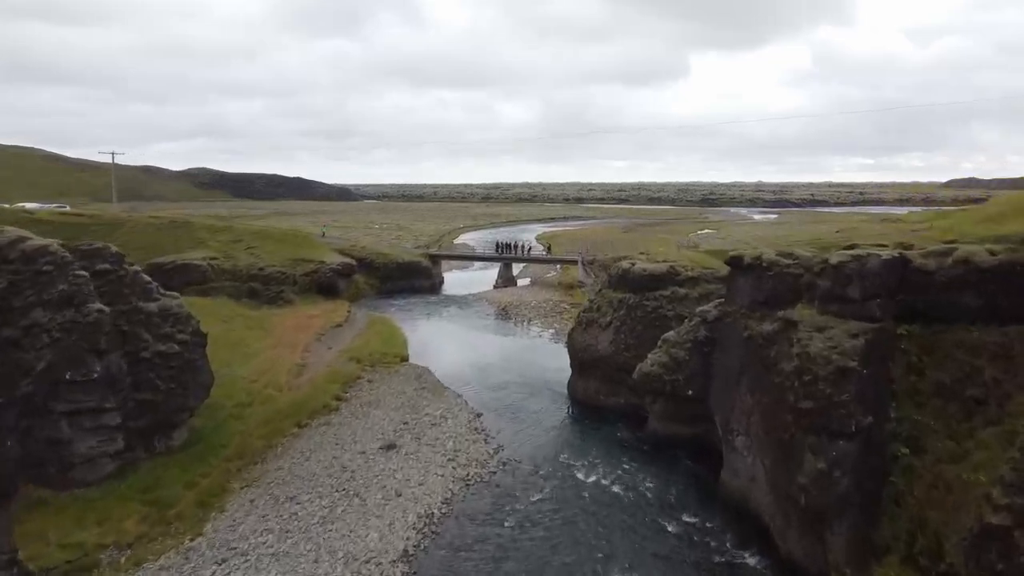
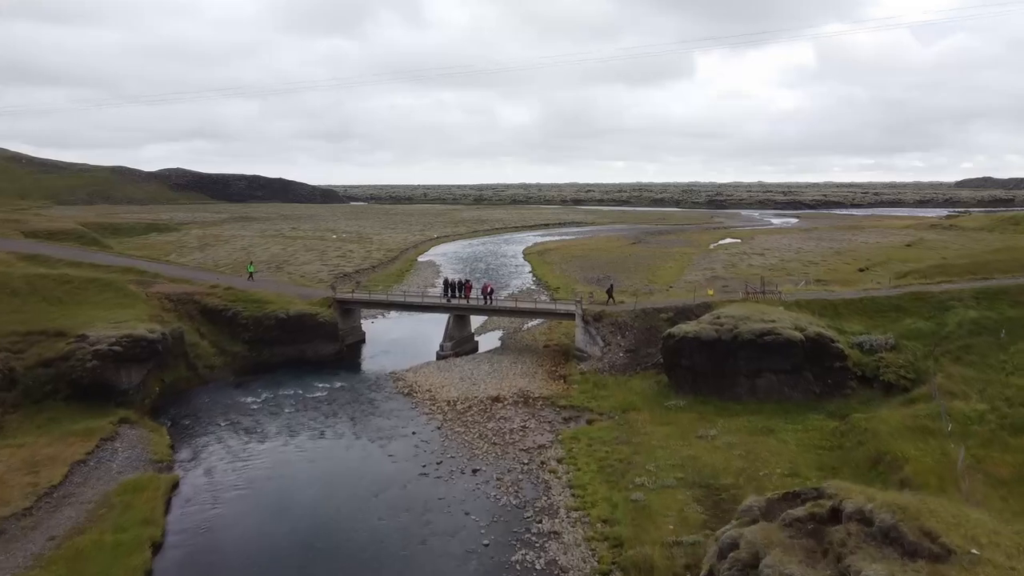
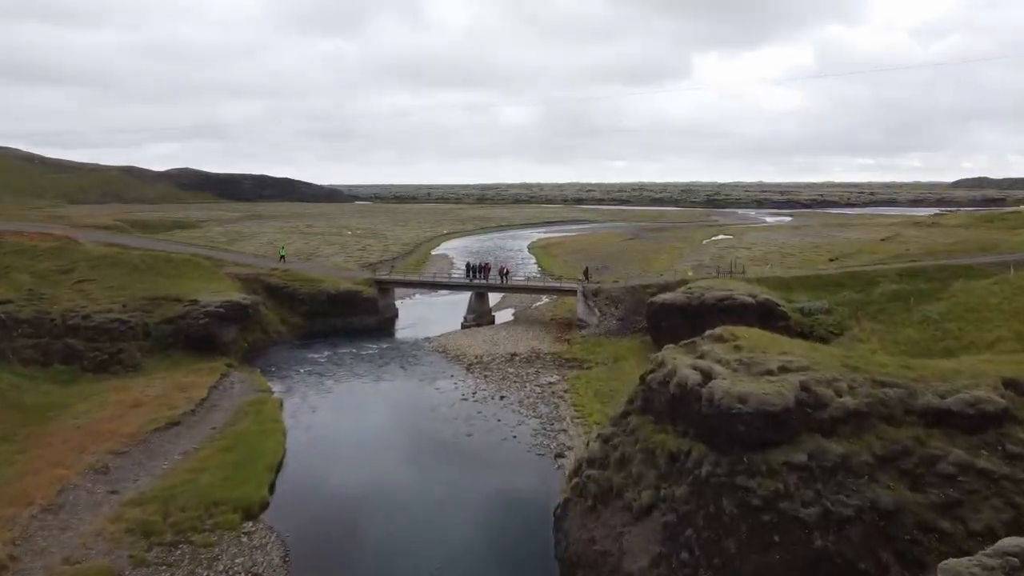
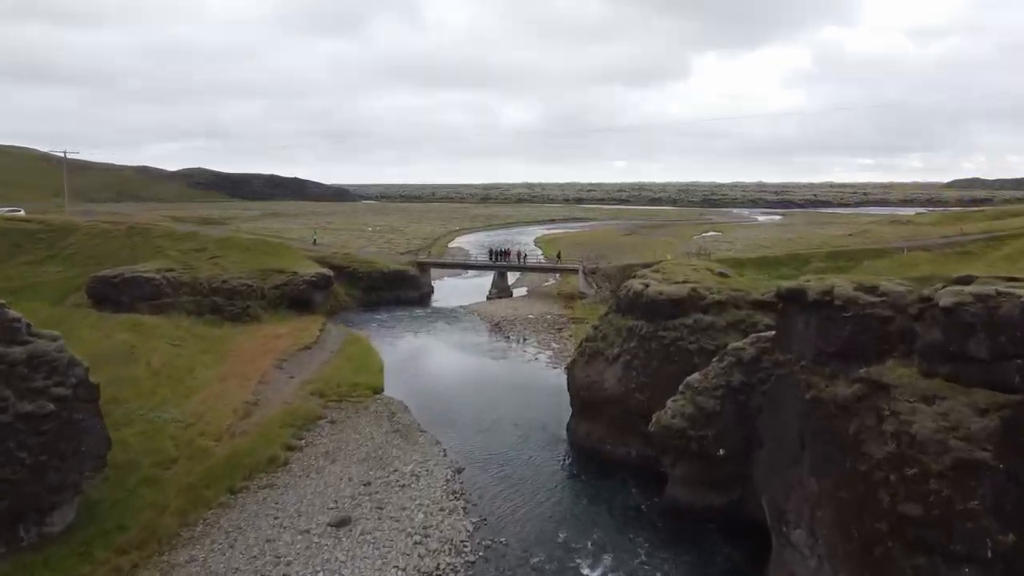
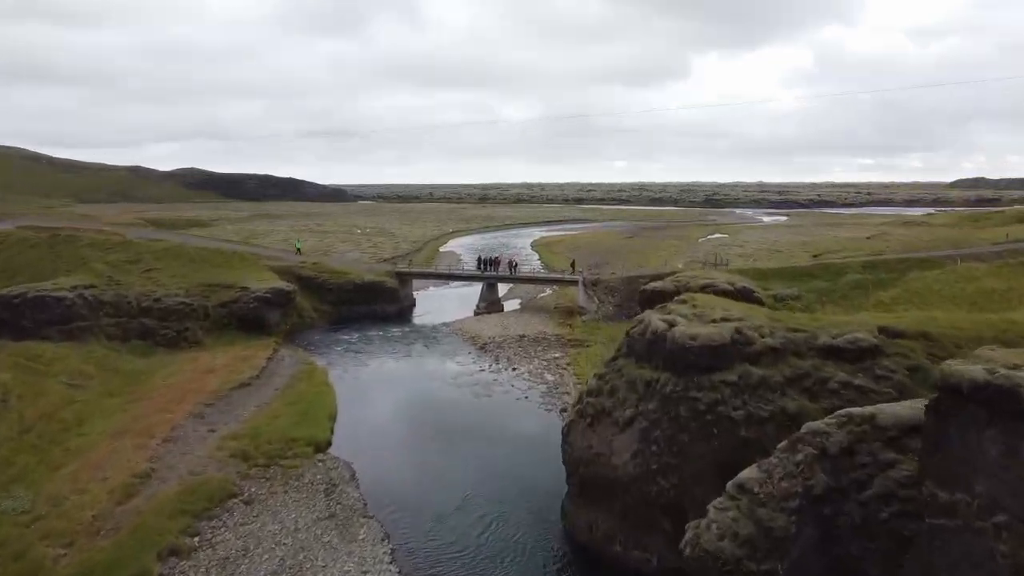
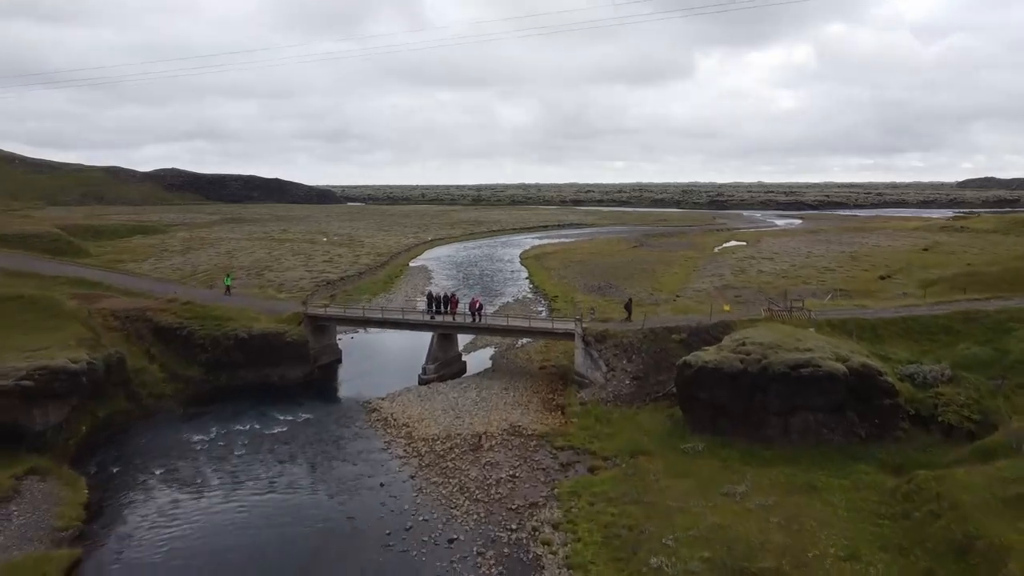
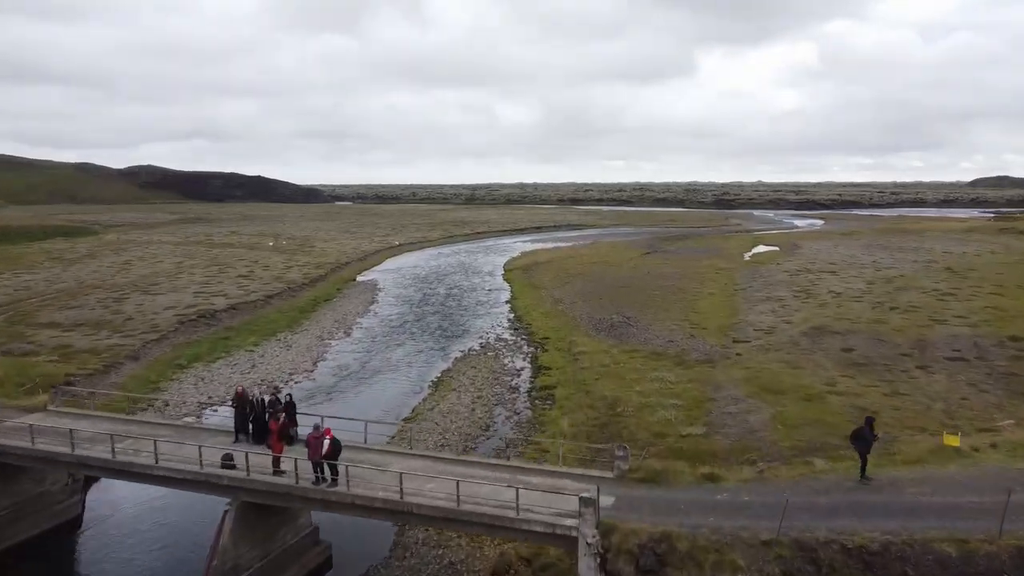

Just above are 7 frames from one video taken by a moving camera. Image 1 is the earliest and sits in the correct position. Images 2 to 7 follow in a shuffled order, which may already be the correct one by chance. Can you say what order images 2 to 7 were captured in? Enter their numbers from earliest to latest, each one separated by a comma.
4, 5, 3, 2, 6, 7
